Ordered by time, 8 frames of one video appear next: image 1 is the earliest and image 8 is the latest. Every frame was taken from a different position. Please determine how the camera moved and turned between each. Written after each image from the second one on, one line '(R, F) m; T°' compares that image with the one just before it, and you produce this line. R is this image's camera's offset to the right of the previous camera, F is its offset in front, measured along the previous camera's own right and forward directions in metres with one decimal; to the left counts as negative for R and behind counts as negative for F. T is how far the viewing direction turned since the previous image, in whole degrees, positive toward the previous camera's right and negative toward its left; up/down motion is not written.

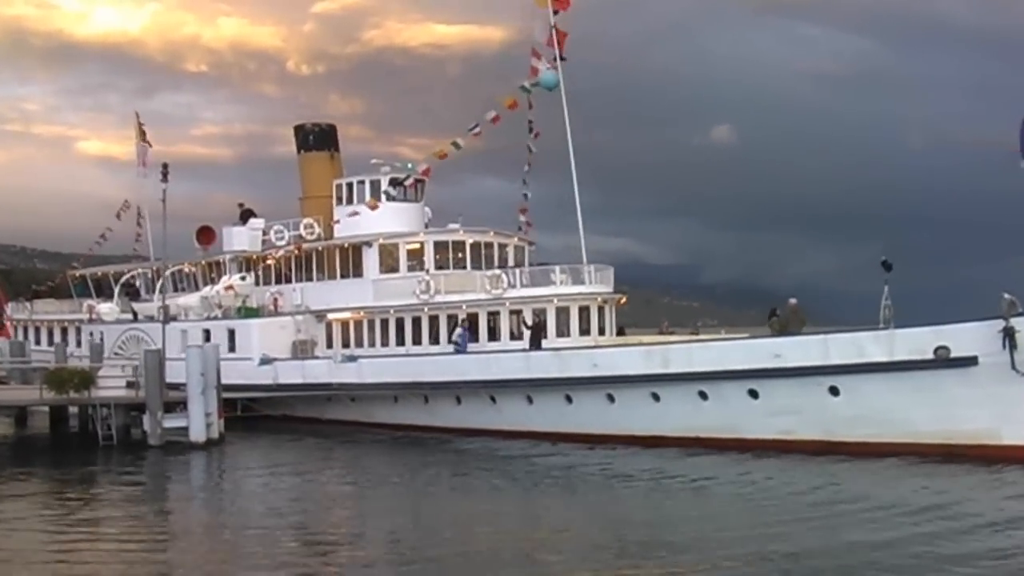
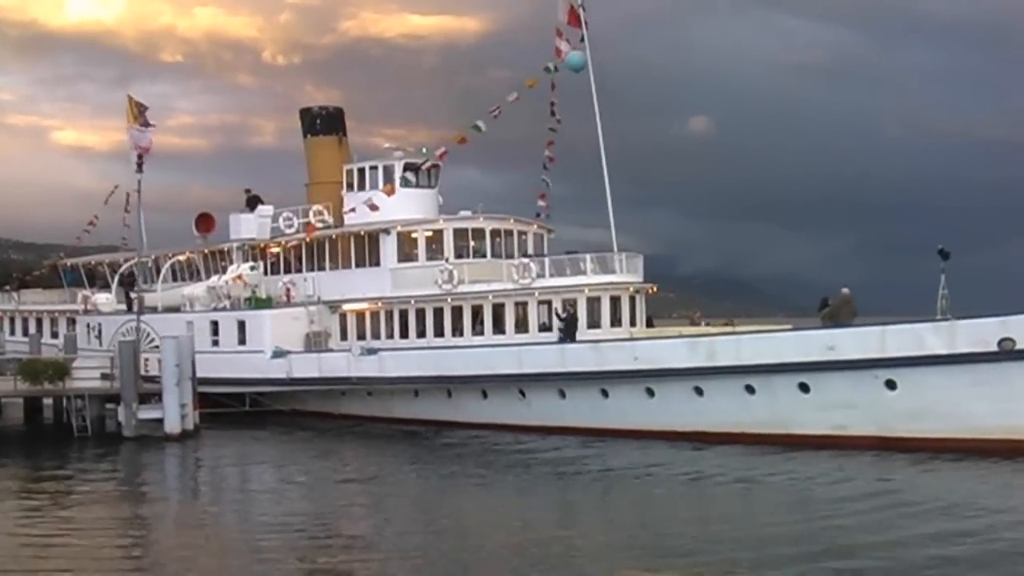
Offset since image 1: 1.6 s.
(-1.1, +1.2) m; +1°
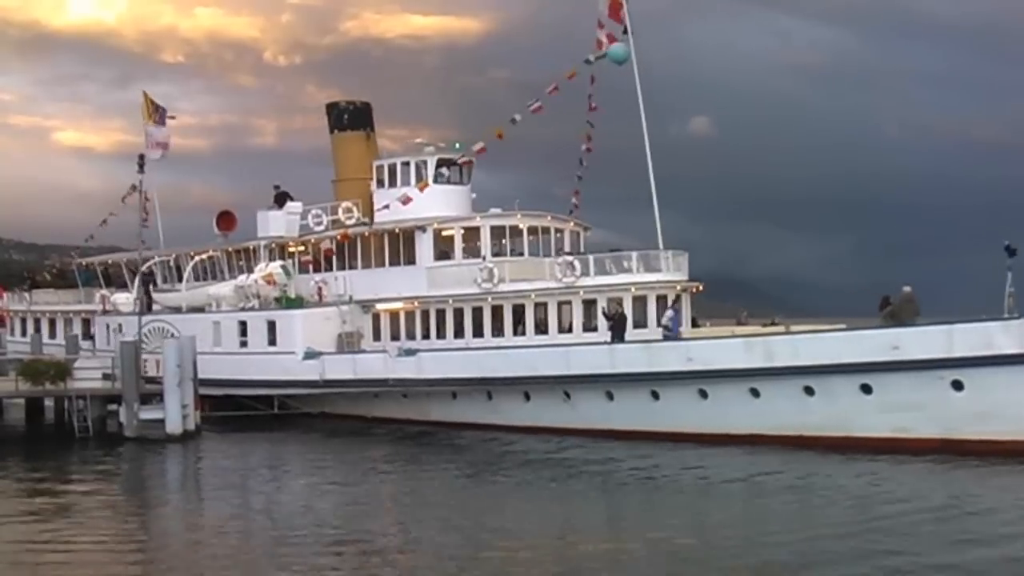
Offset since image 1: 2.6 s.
(-0.9, +0.8) m; 0°
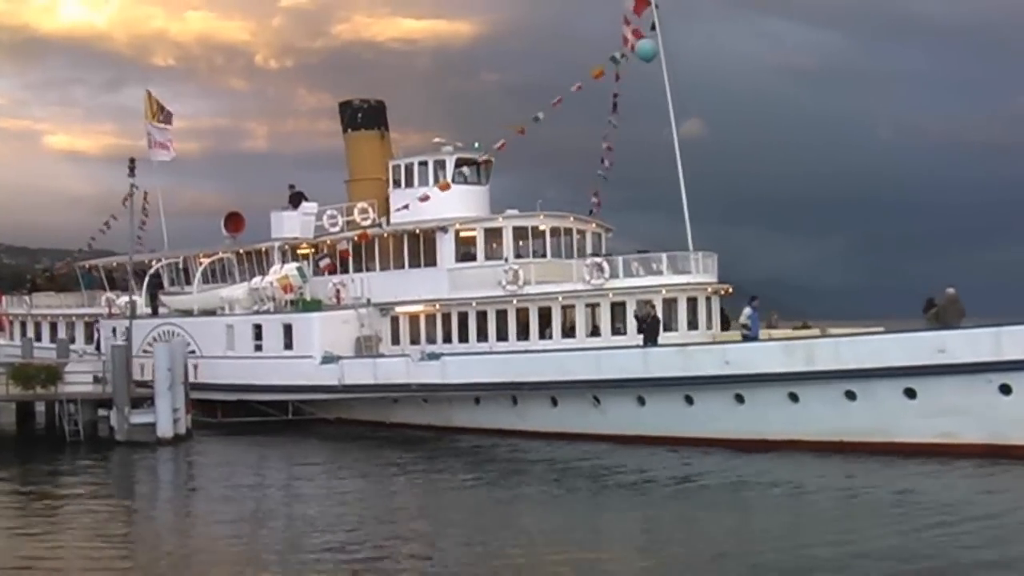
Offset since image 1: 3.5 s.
(-0.7, +0.7) m; 0°
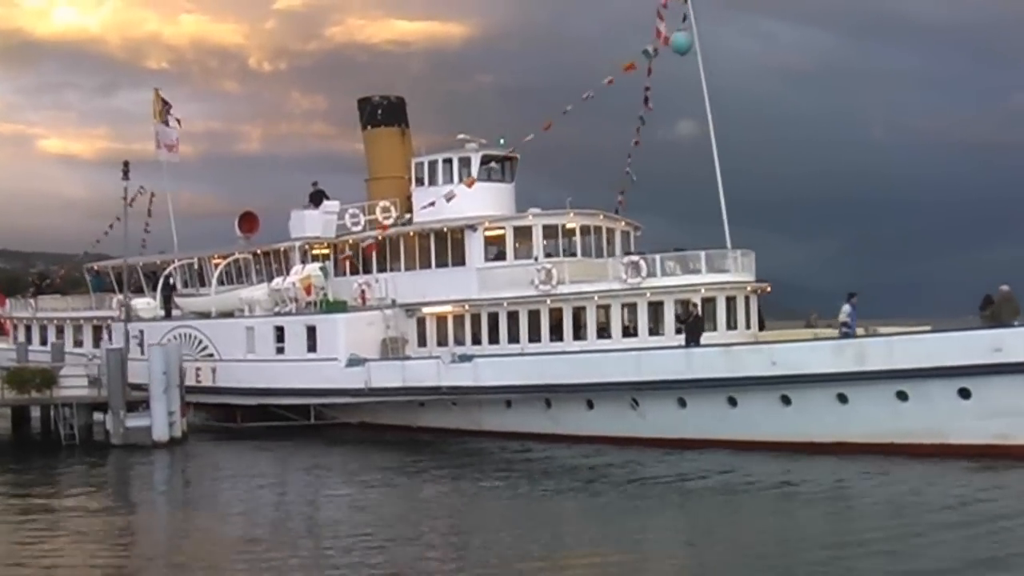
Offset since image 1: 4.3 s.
(-0.8, +0.7) m; 0°
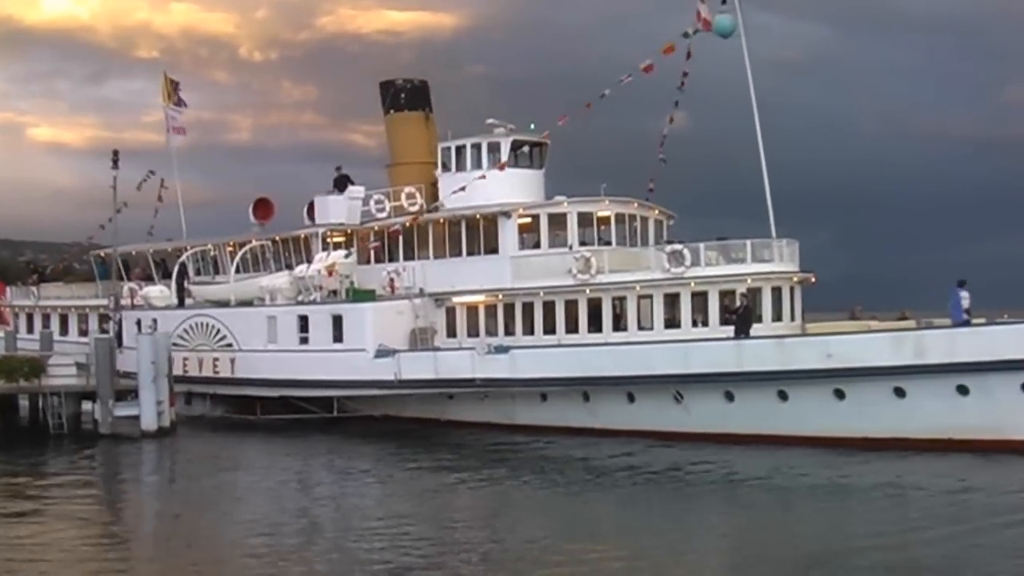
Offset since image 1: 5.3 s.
(-0.9, +0.8) m; 0°
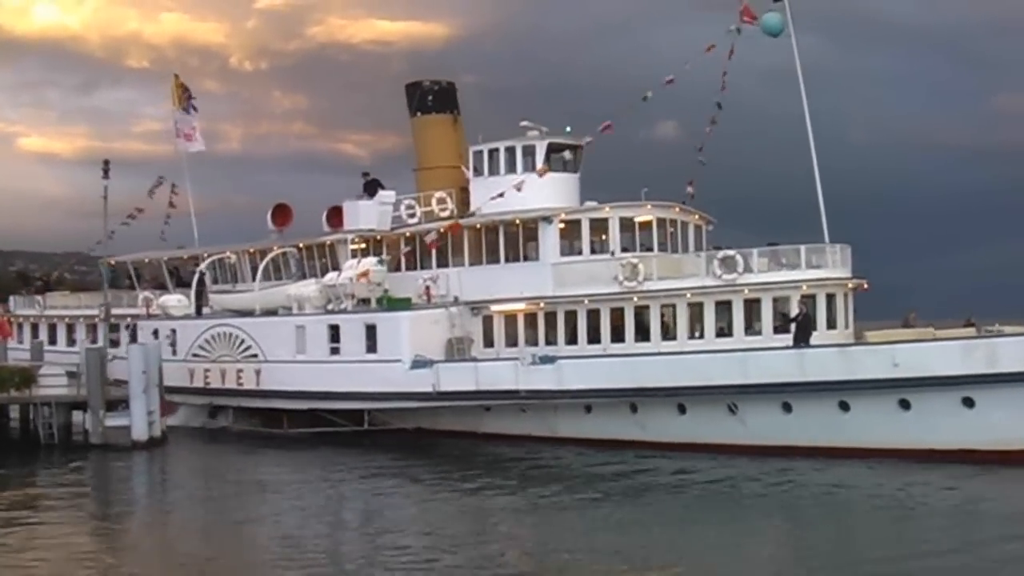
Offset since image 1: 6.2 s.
(-1.0, +0.8) m; 0°
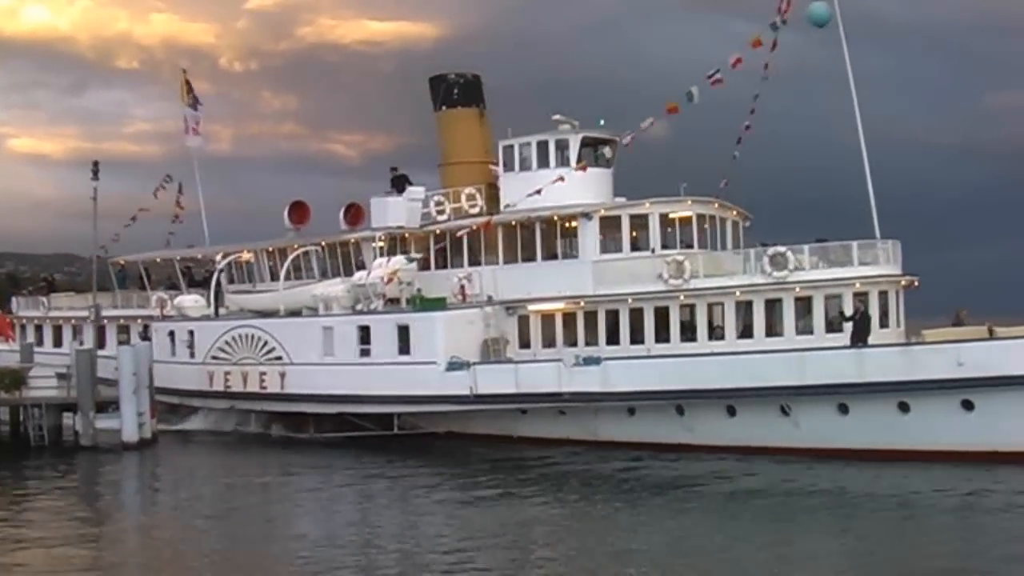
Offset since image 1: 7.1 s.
(-0.9, +0.8) m; 0°
